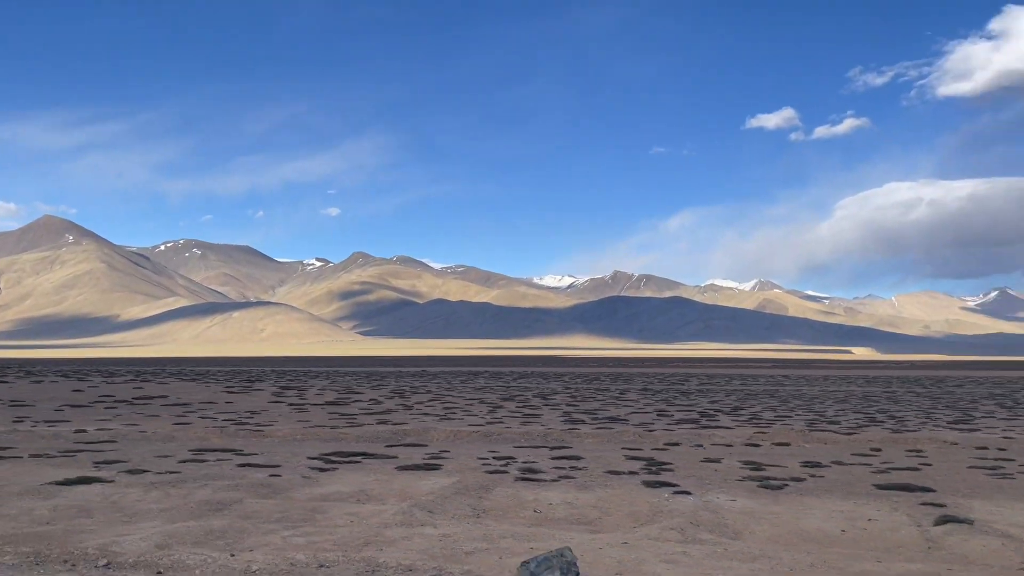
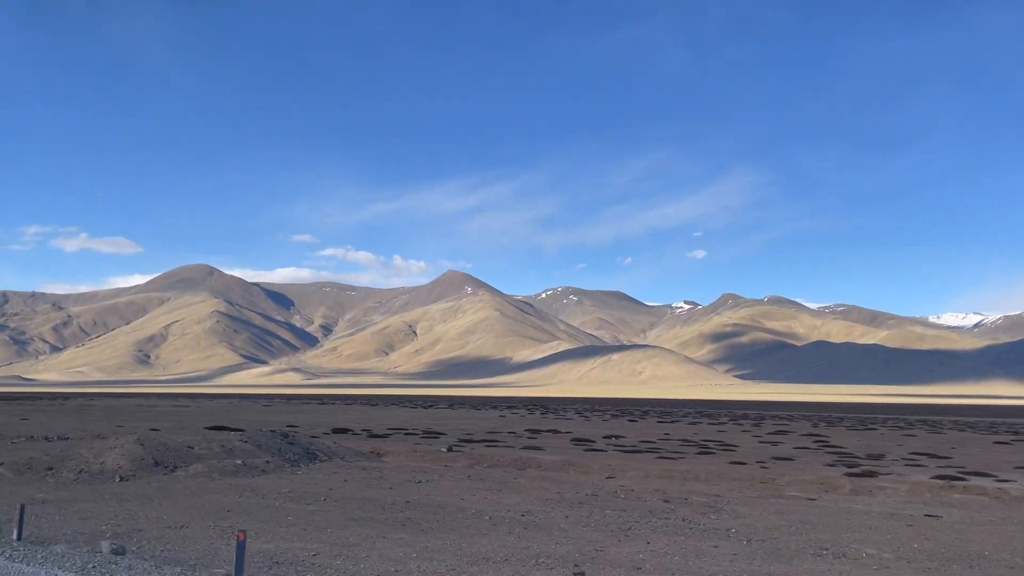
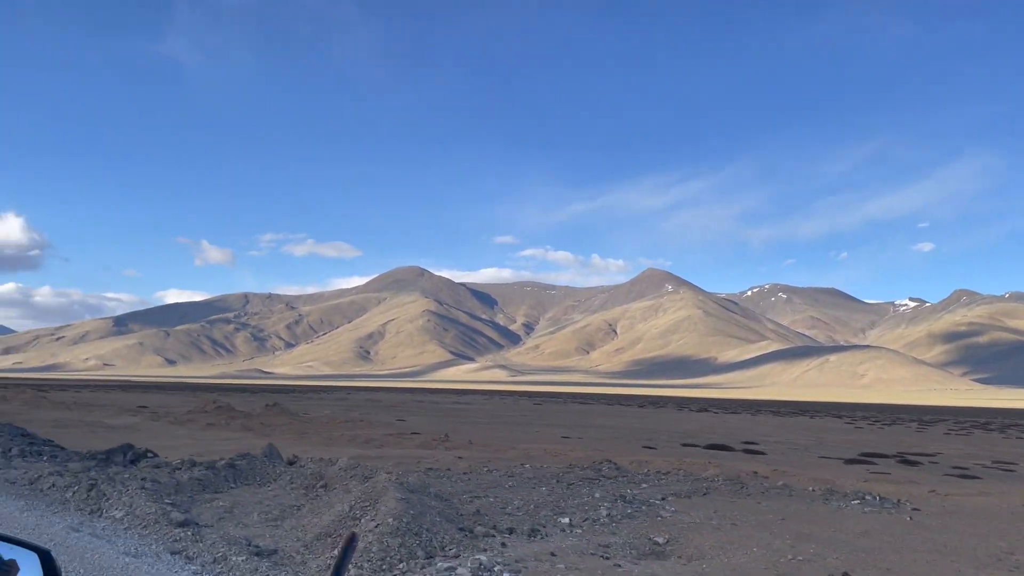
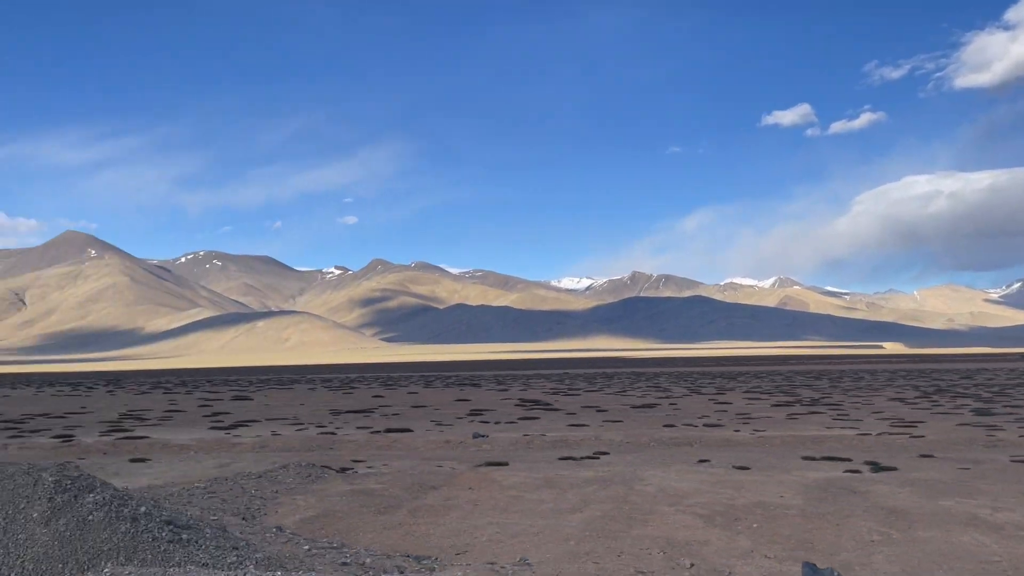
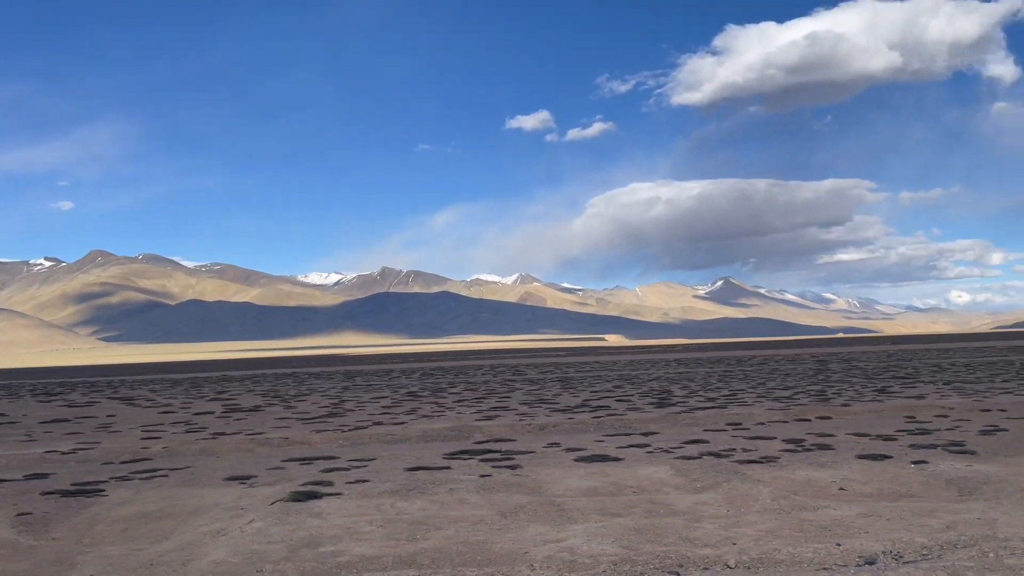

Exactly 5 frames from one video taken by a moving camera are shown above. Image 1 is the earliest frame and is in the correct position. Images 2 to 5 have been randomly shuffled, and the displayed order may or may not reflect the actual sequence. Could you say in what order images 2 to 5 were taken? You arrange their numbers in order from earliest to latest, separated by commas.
5, 4, 2, 3
